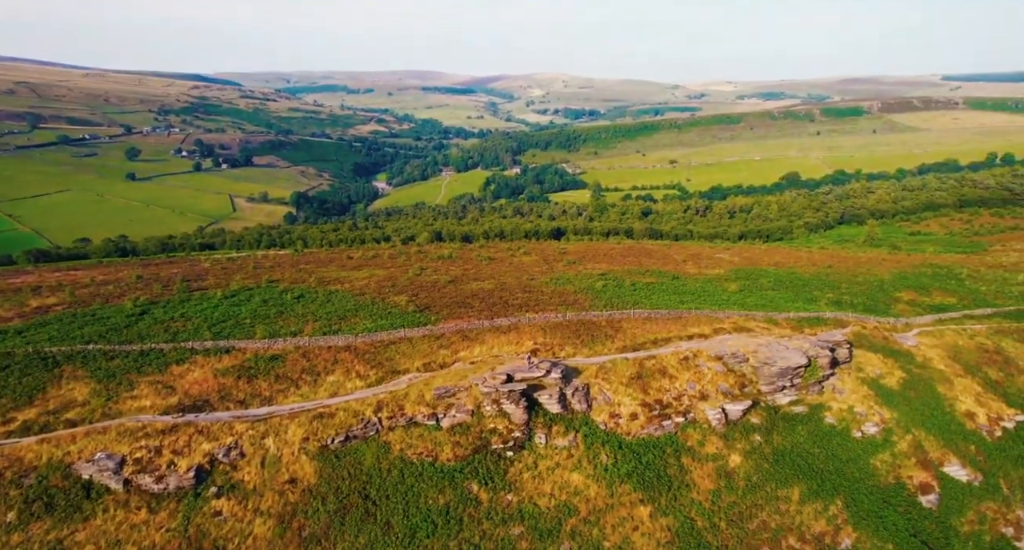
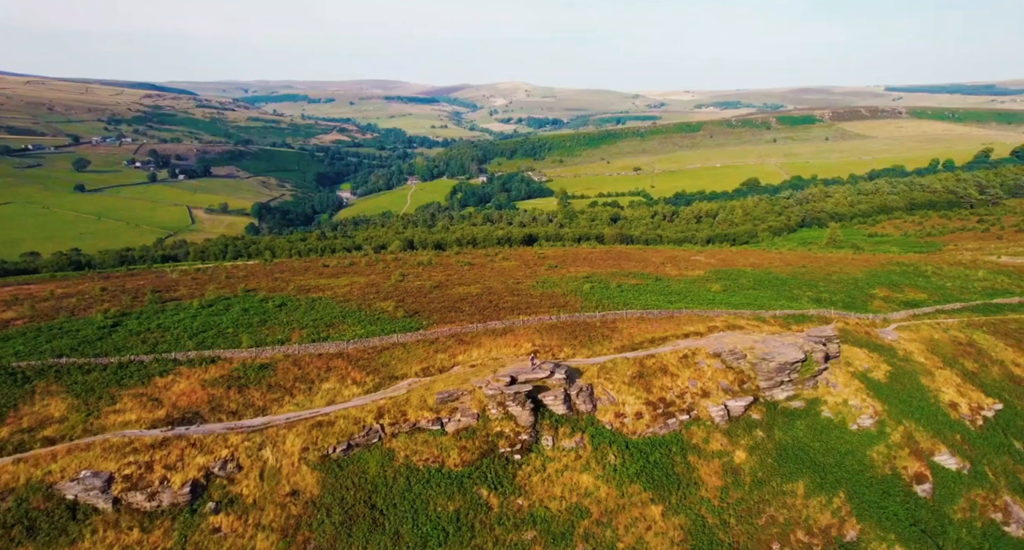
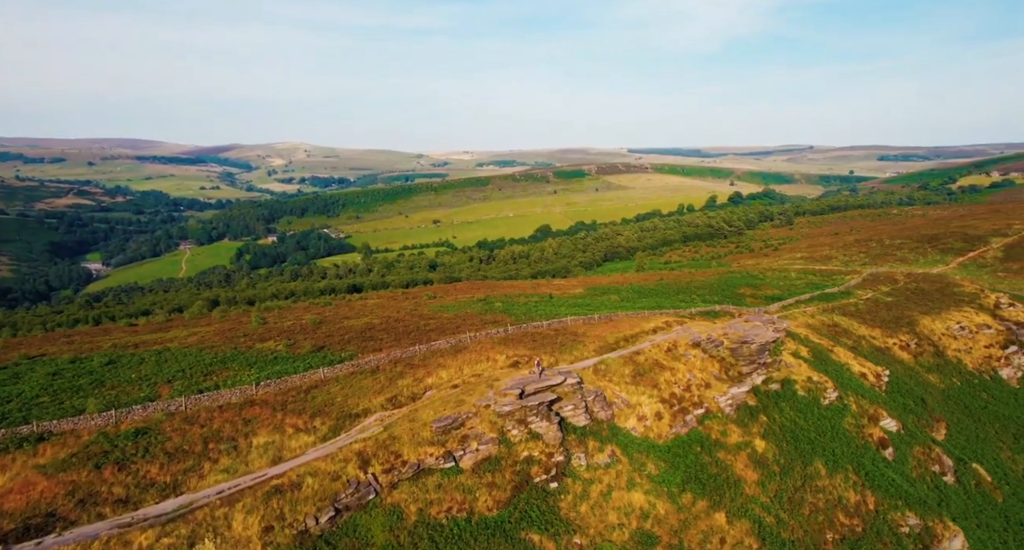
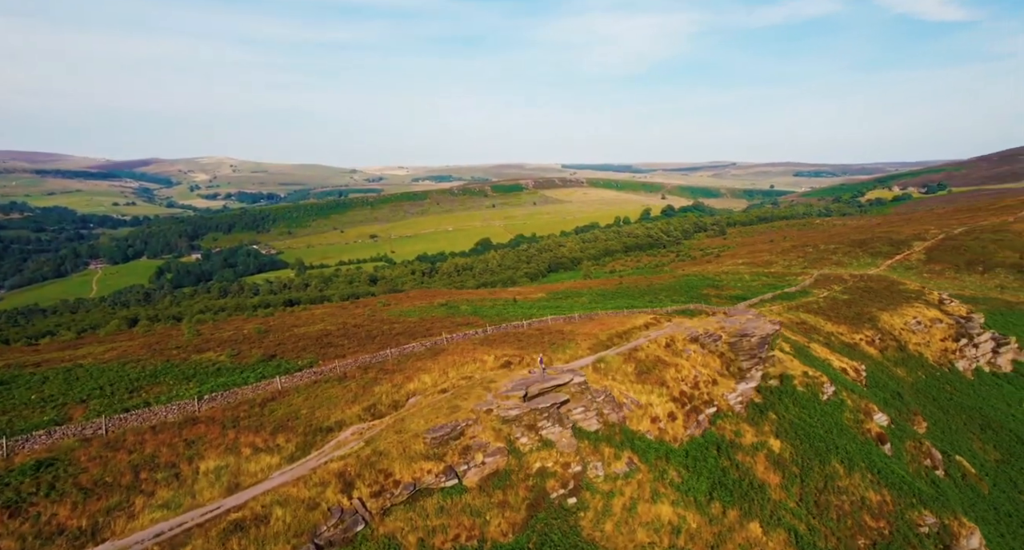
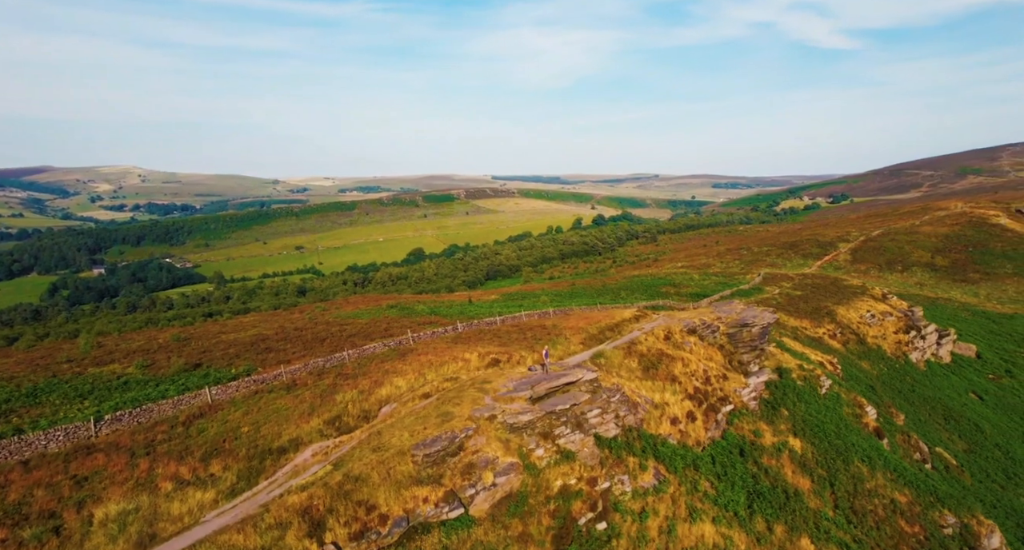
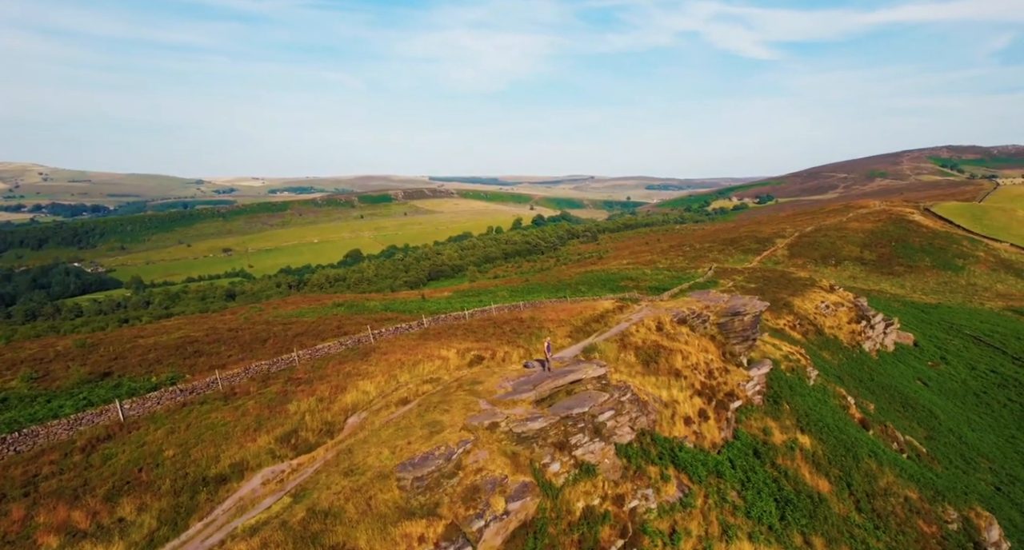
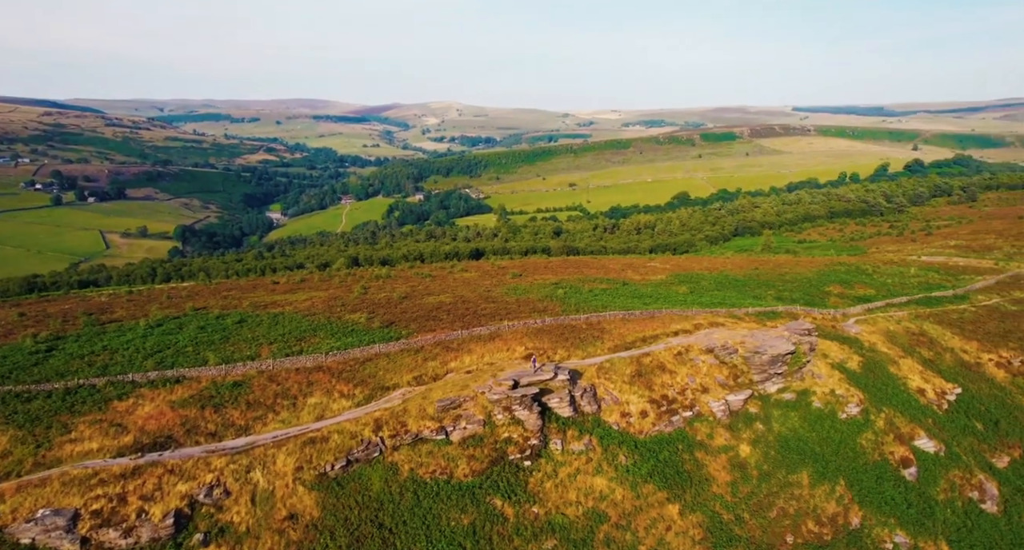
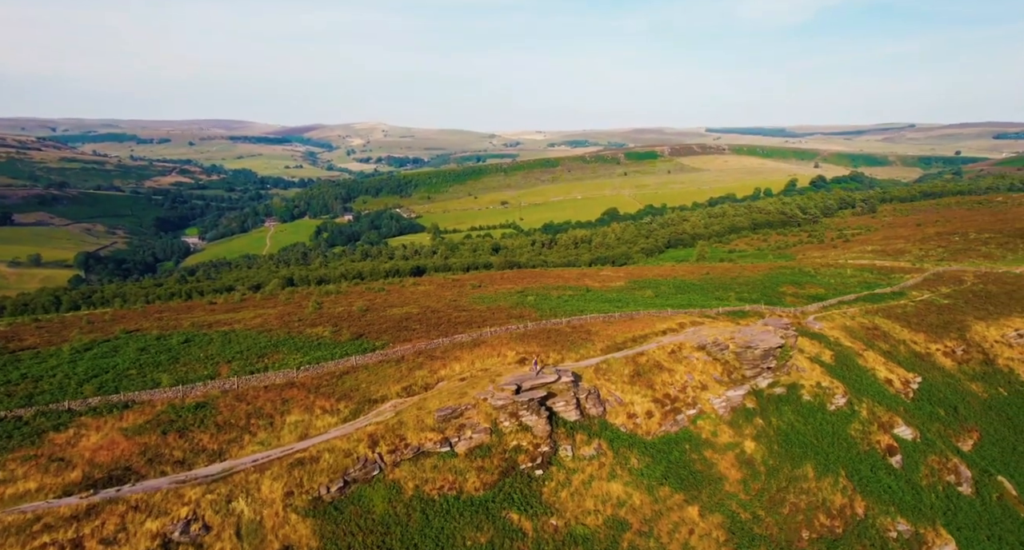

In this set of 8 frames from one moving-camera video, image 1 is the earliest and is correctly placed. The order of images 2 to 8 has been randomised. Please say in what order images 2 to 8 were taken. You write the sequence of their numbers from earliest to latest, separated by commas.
2, 7, 8, 3, 4, 5, 6
